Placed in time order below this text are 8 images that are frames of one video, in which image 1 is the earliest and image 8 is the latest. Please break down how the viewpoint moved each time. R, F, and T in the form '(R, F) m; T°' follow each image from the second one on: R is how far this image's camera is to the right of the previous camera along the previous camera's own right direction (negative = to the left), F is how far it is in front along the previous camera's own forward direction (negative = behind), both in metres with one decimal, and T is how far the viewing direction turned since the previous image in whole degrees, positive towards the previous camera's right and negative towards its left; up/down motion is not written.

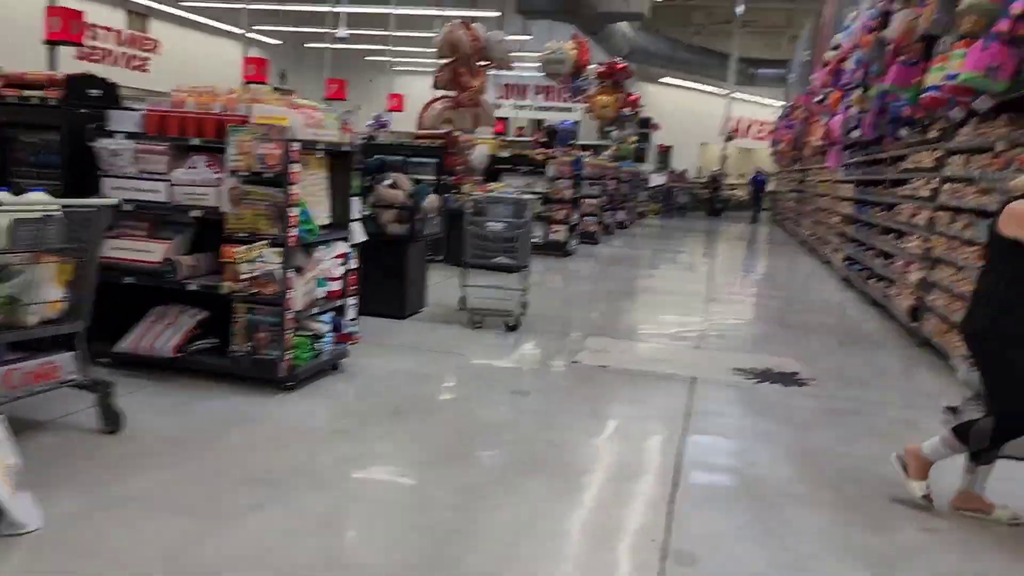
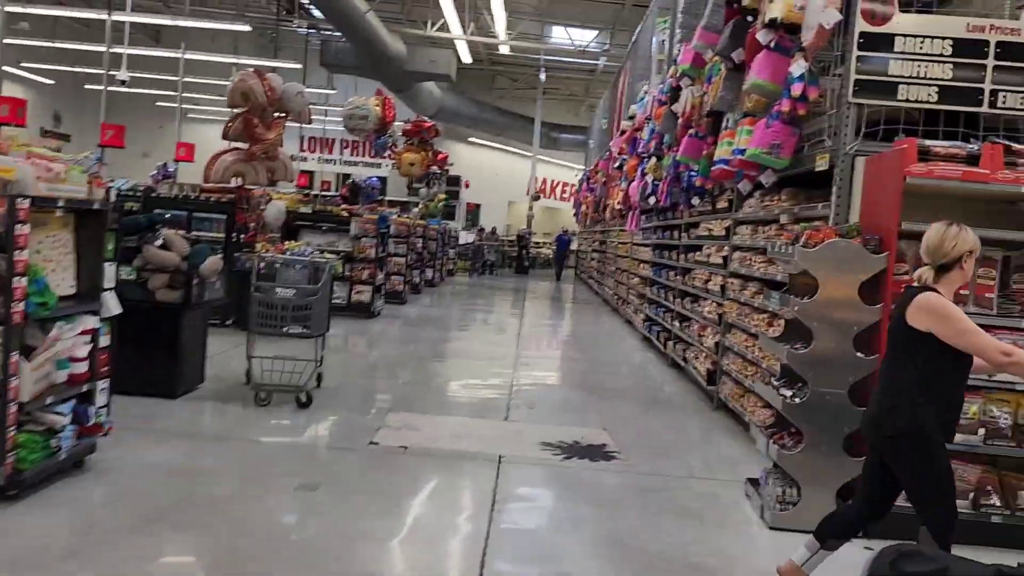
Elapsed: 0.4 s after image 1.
(+0.1, +0.3) m; +13°
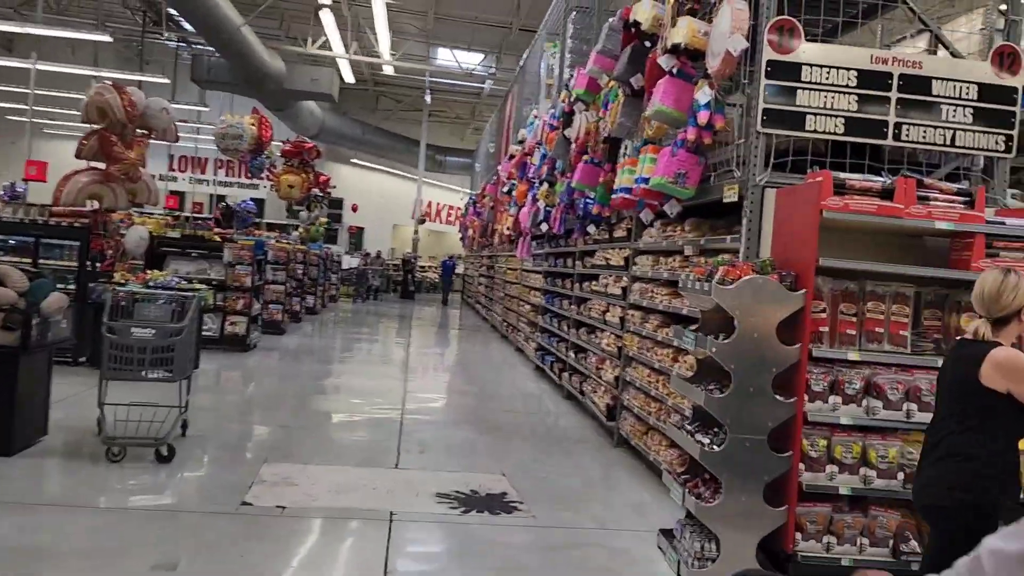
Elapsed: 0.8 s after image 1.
(0.0, +0.3) m; +8°
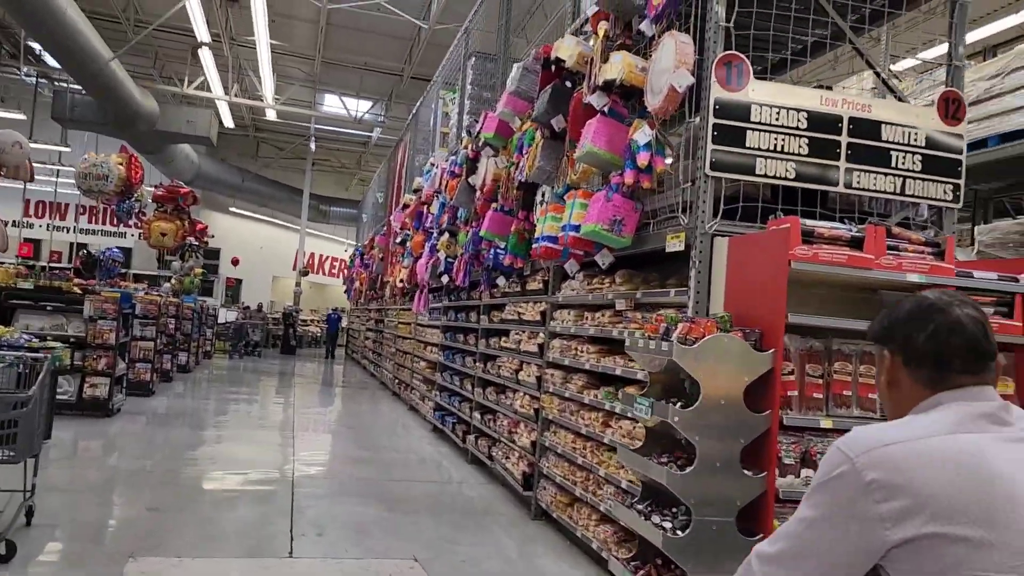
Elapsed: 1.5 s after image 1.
(-0.1, +0.4) m; +8°
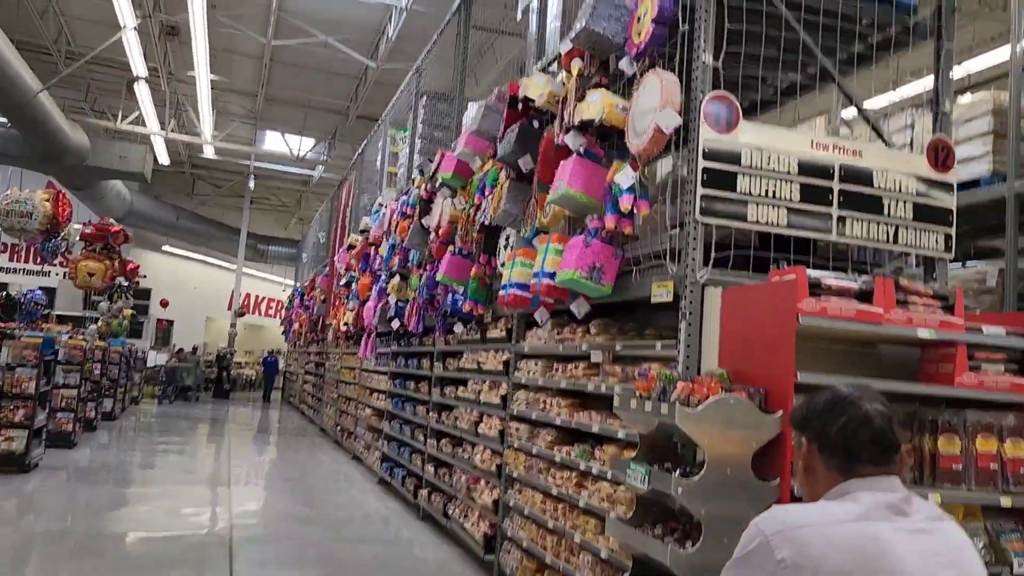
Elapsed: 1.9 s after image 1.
(-0.1, +0.2) m; +4°
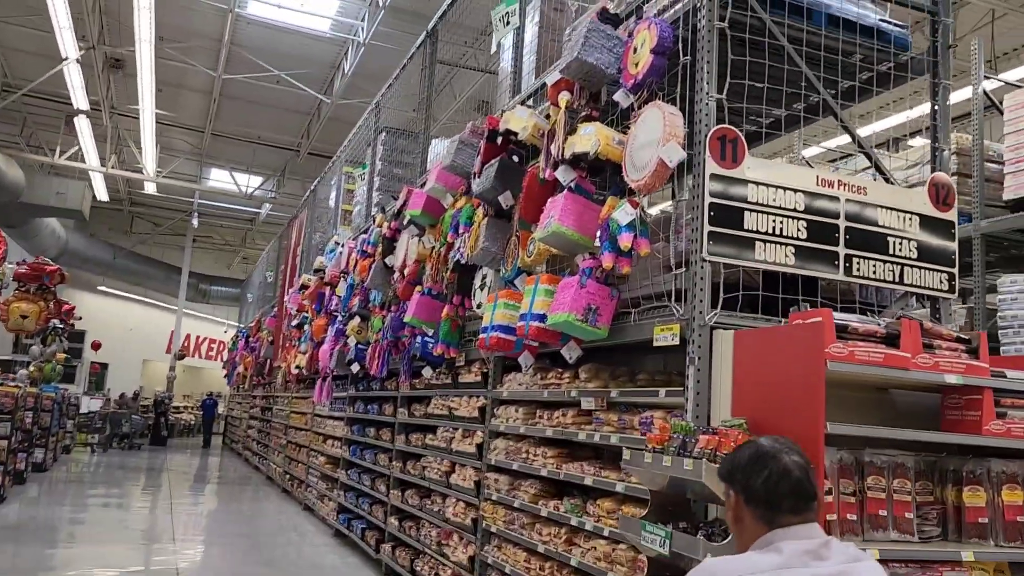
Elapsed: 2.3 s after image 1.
(-0.1, +0.2) m; +4°
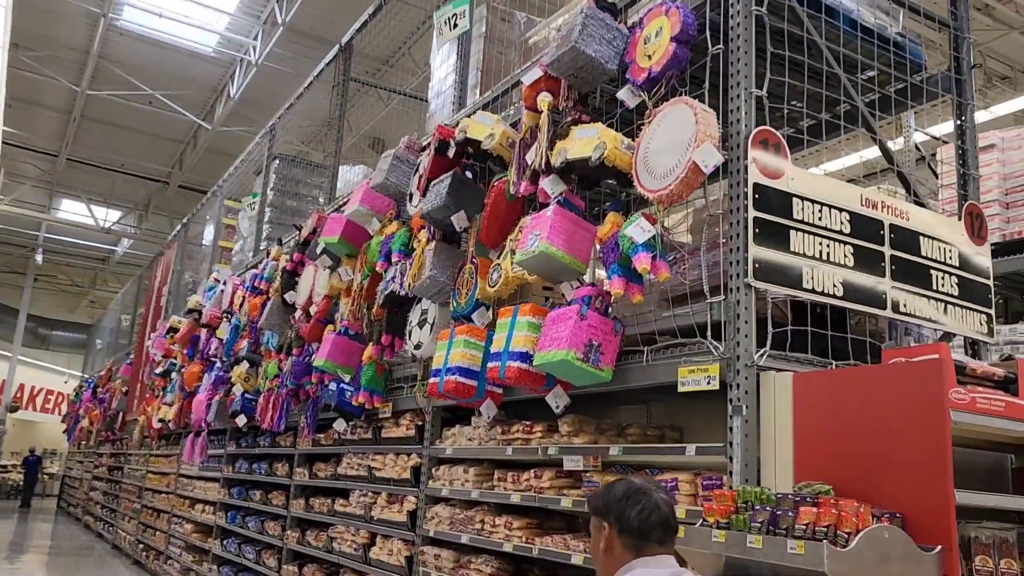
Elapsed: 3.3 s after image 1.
(-0.3, +0.6) m; +9°
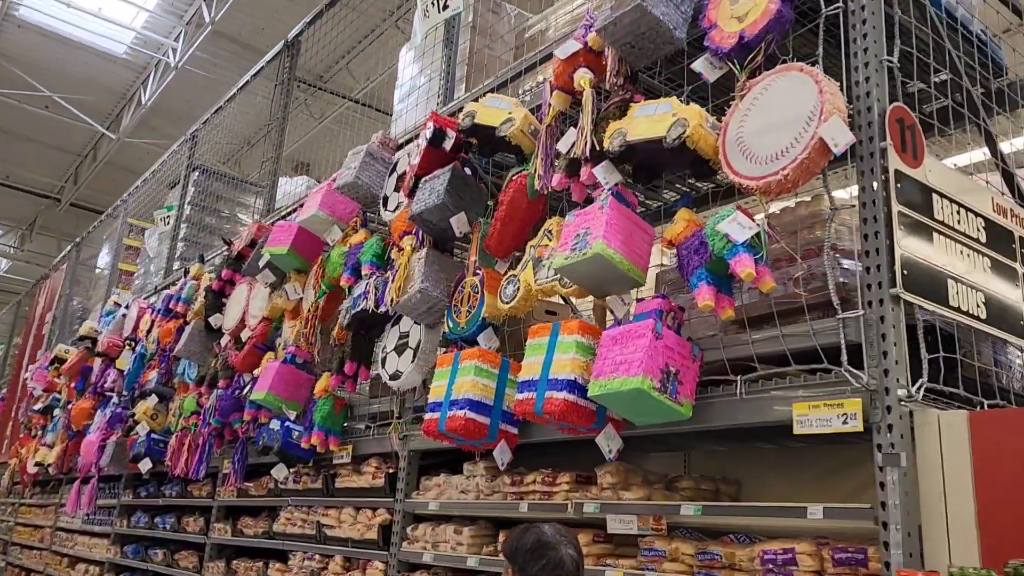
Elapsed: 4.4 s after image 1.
(-0.3, +0.5) m; +7°
